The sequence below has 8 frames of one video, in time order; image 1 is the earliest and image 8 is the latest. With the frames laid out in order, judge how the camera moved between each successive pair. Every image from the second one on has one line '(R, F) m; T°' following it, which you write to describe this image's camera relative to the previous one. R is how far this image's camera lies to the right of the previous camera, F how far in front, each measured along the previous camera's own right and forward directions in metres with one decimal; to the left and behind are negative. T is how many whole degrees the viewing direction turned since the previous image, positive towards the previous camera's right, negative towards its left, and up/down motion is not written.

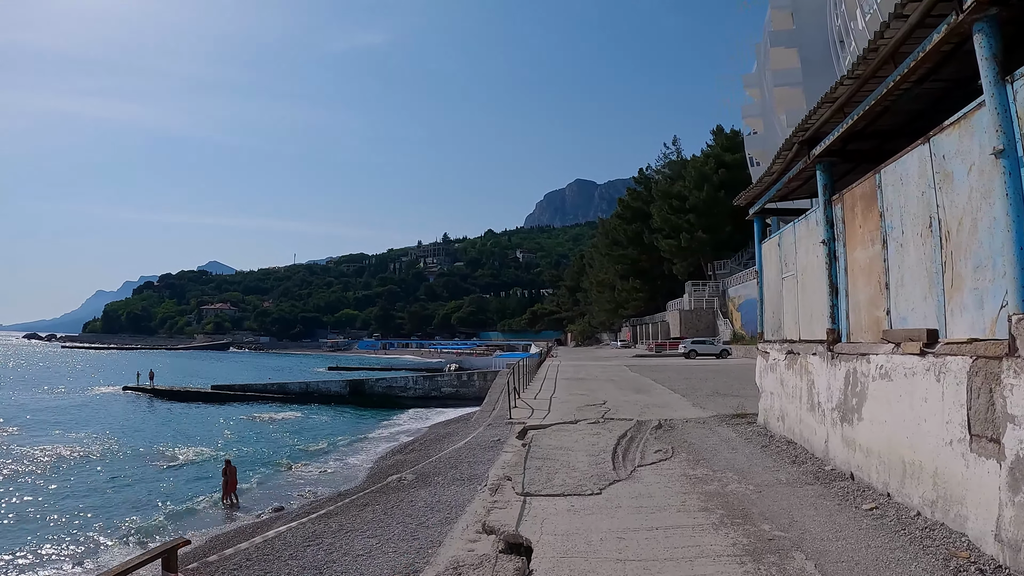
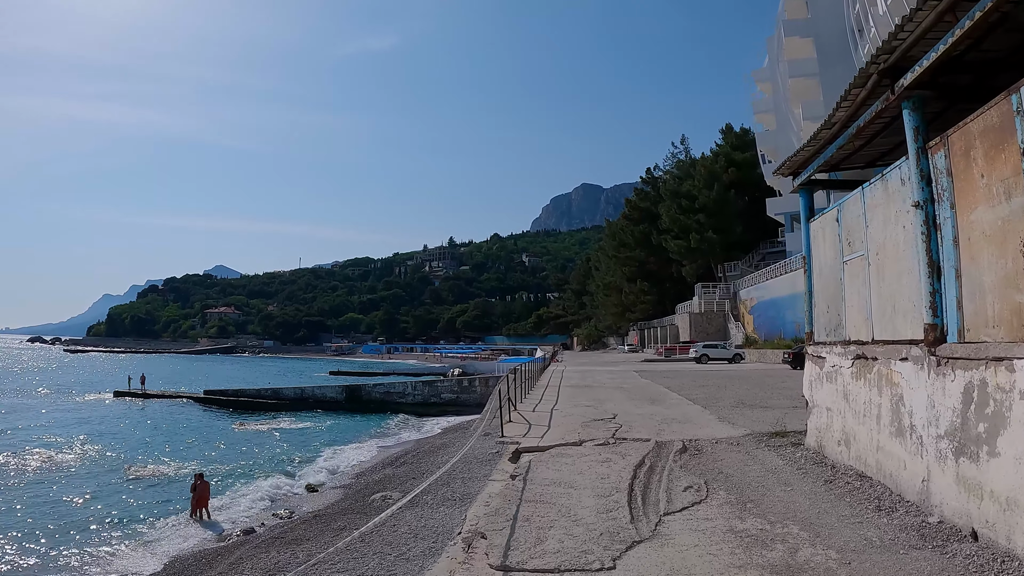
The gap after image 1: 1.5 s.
(+0.2, +1.9) m; -1°
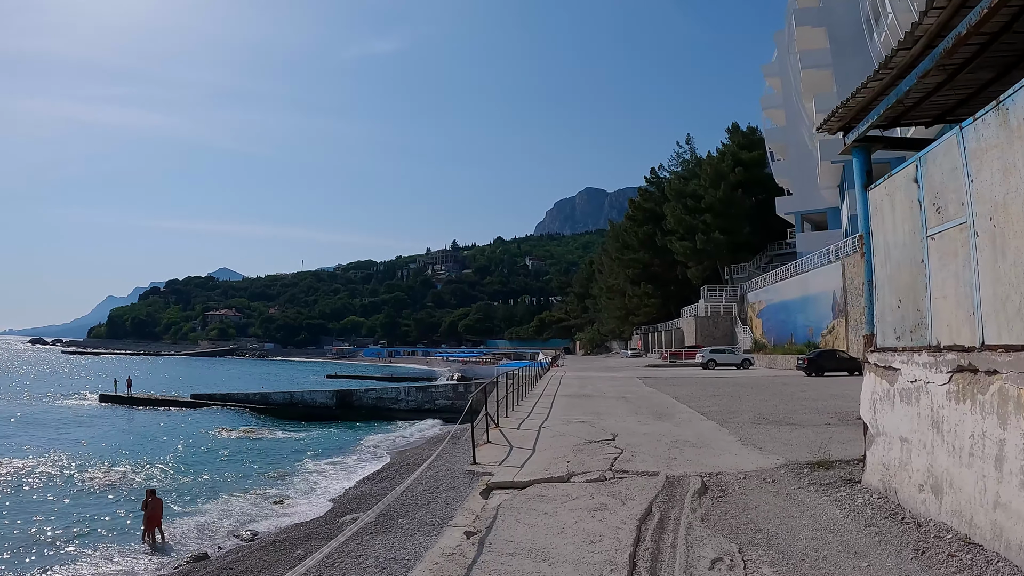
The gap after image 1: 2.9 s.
(+0.3, +1.8) m; 0°
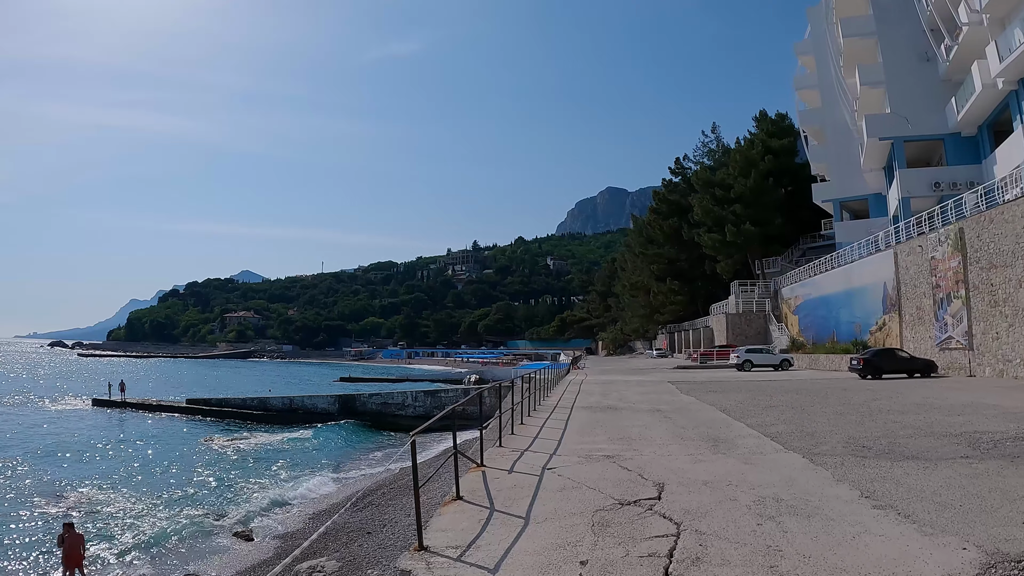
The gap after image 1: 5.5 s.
(+0.3, +3.1) m; -2°
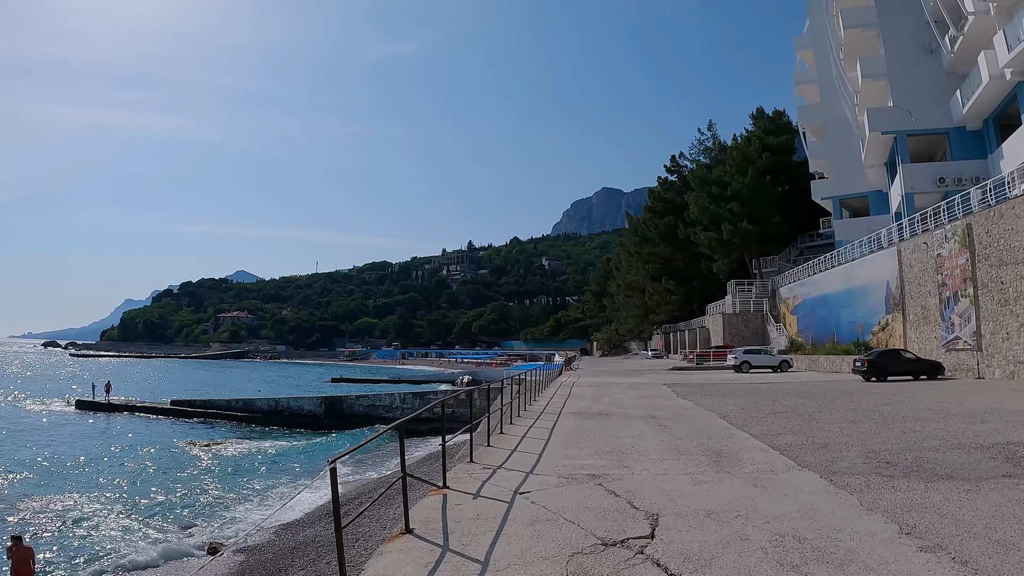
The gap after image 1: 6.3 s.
(+0.2, +1.0) m; 0°
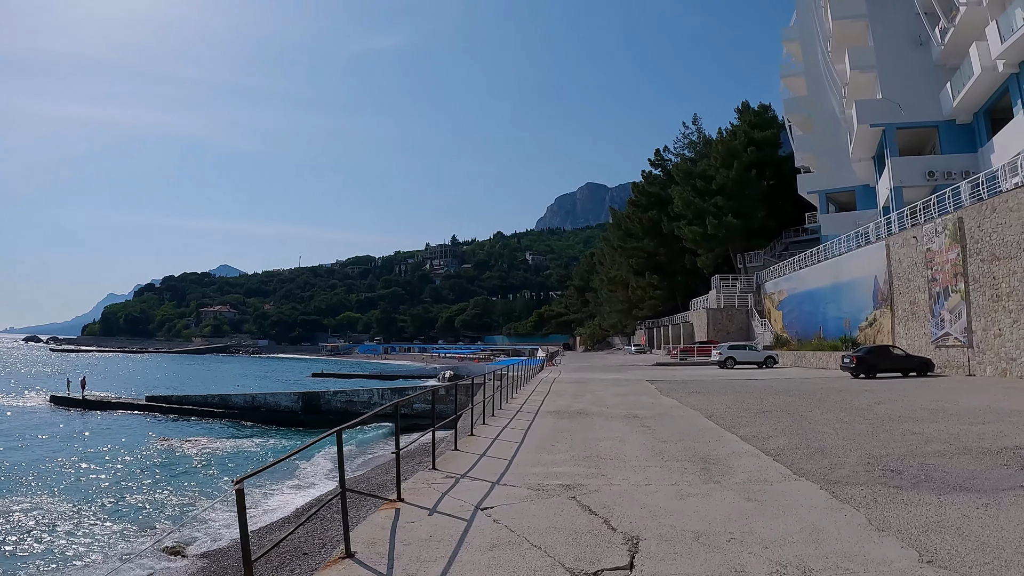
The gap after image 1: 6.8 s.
(+0.2, +0.7) m; +1°
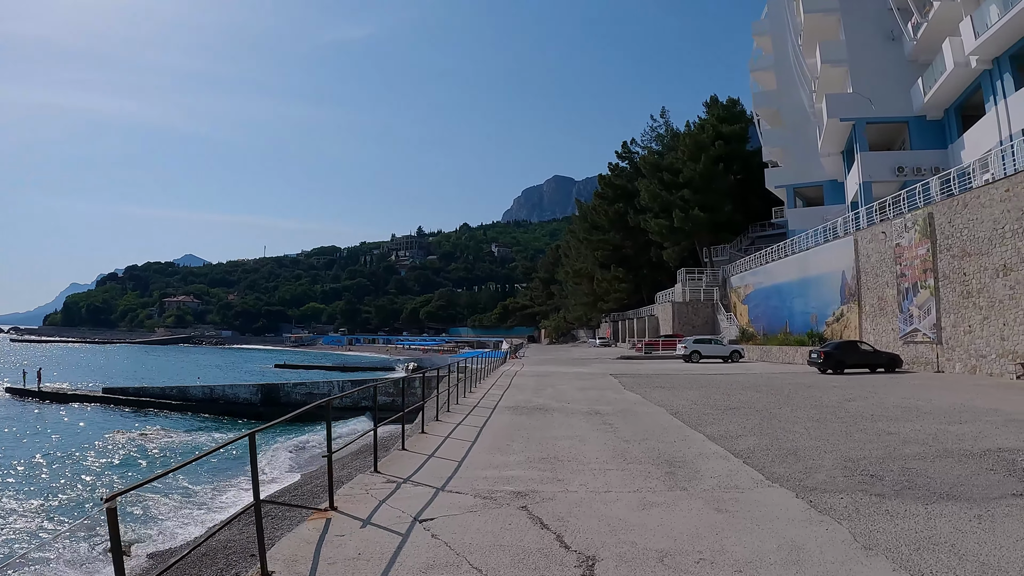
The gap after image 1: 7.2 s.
(+0.2, +0.6) m; +2°
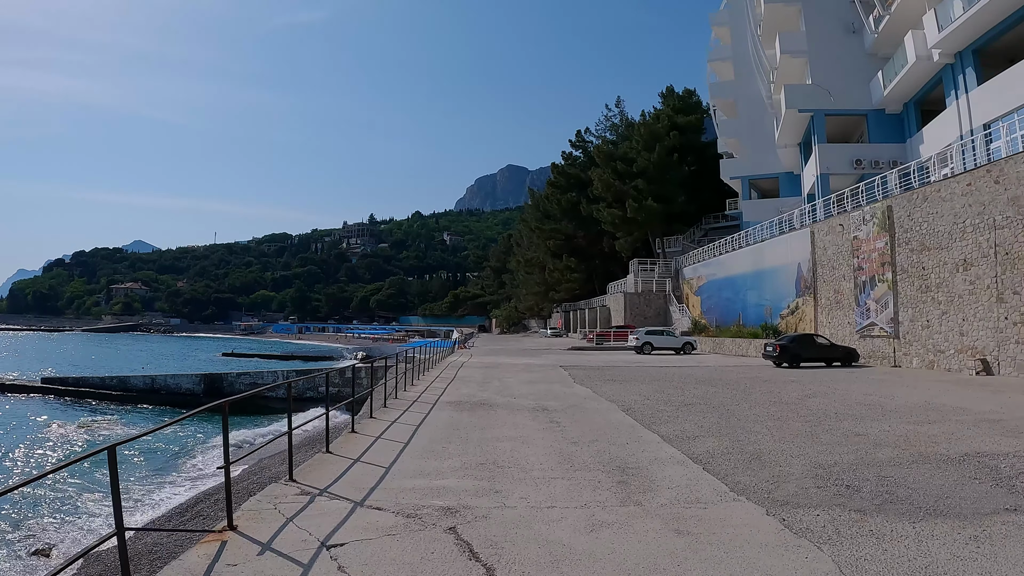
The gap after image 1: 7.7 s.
(+0.2, +0.8) m; +3°
